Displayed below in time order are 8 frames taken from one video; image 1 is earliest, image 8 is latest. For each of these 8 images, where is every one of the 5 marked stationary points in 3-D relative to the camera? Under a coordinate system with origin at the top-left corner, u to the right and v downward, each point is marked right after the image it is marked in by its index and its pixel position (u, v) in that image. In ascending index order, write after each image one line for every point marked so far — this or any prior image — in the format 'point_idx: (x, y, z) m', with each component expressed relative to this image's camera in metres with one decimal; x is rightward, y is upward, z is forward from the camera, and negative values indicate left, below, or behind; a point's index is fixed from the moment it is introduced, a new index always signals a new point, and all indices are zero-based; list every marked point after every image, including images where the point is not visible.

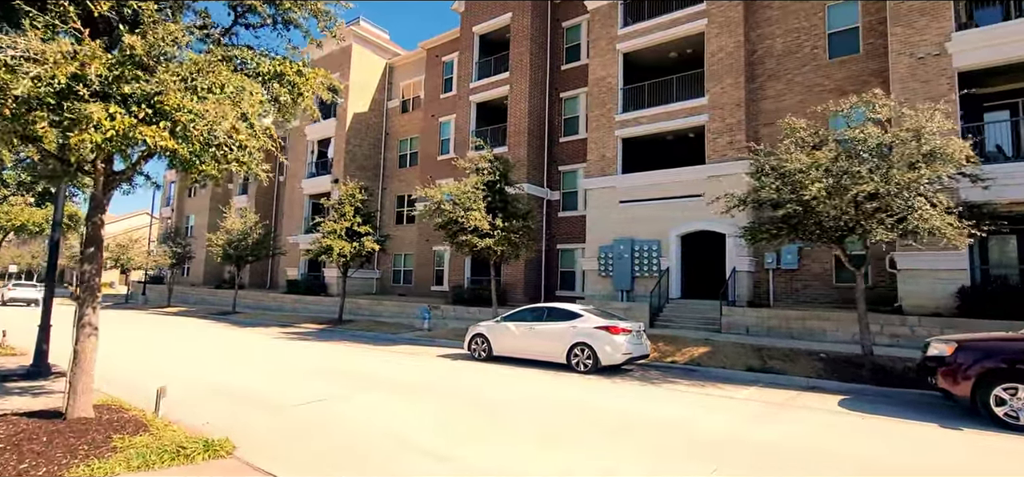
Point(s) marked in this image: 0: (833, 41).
0: (+10.5, +6.4, +16.0) m
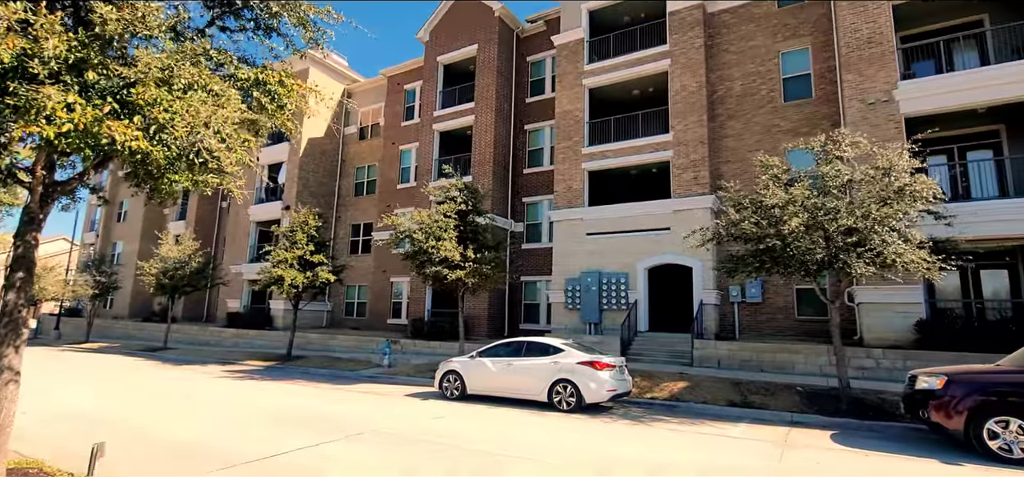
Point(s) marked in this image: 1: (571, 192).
0: (+9.5, +5.3, +16.9) m
1: (+2.3, +1.8, +19.4) m
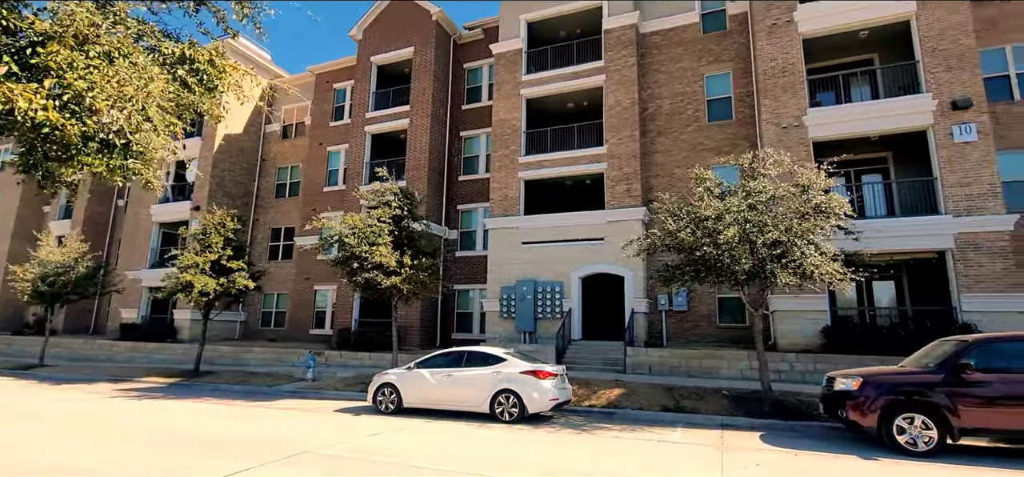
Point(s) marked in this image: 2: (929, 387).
0: (+7.3, +4.9, +18.1) m
1: (-0.2, +1.5, +19.4) m
2: (+6.4, -2.3, +7.6) m
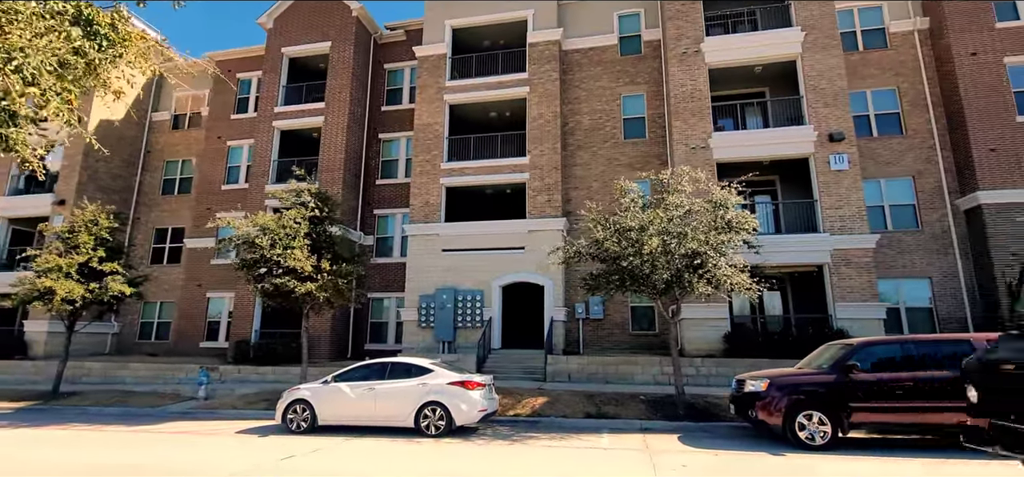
0: (+4.5, +4.4, +19.1) m
1: (-3.2, +1.2, +18.9) m
2: (+5.3, -2.5, +8.4) m
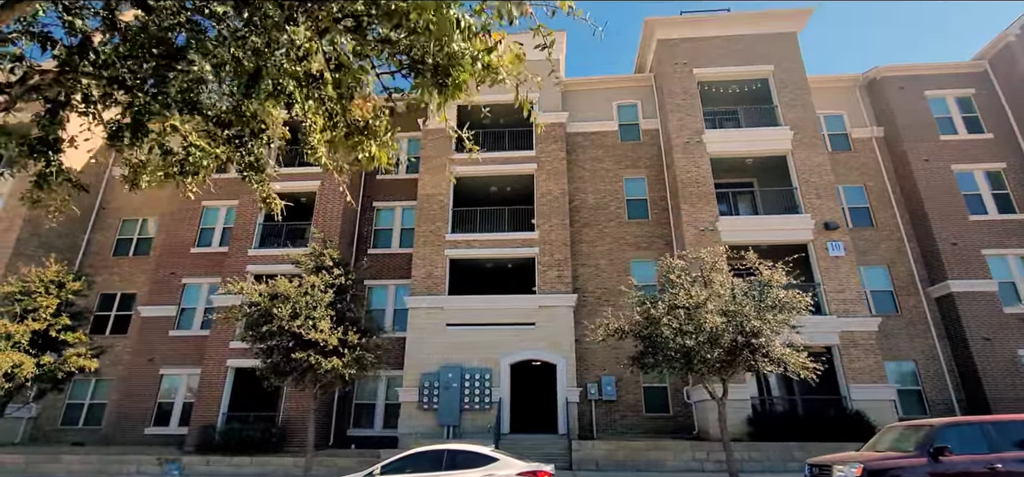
0: (+4.8, +1.3, +19.7) m
1: (-2.9, -1.4, +18.1) m
2: (+6.8, -3.9, +8.3) m
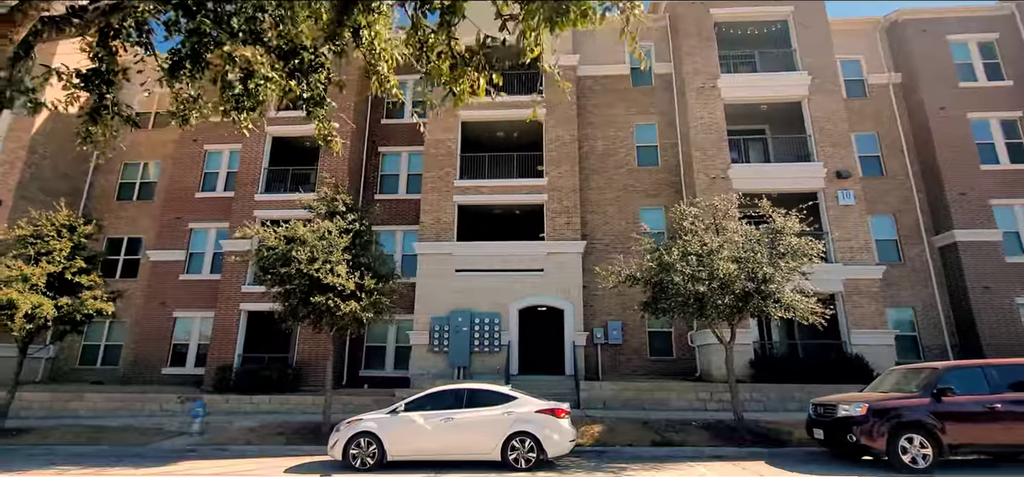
0: (+5.1, +3.4, +19.5) m
1: (-2.6, +0.5, +18.1) m
2: (+7.2, -3.0, +8.7) m
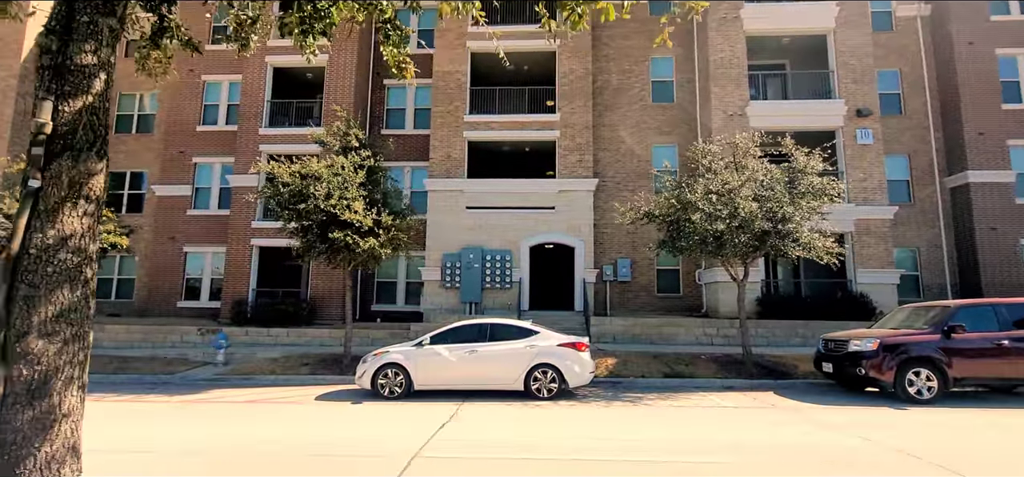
0: (+5.5, +5.8, +18.9) m
1: (-2.2, +2.8, +17.9) m
2: (+7.6, -1.9, +9.0) m
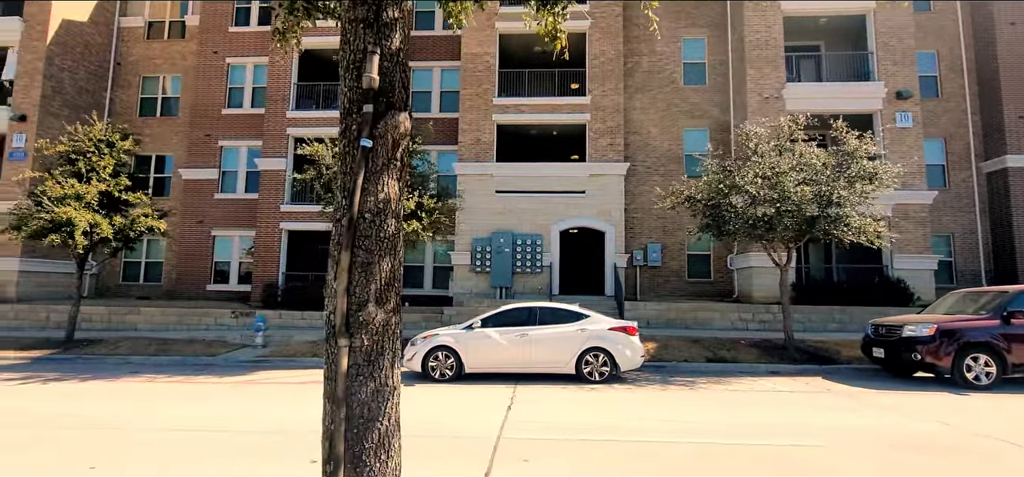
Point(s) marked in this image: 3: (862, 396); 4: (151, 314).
0: (+6.6, +6.4, +18.6) m
1: (-1.1, +3.4, +17.7) m
2: (+8.6, -1.6, +8.9) m
3: (+6.1, -2.8, +8.6) m
4: (-11.5, -2.4, +15.8) m
